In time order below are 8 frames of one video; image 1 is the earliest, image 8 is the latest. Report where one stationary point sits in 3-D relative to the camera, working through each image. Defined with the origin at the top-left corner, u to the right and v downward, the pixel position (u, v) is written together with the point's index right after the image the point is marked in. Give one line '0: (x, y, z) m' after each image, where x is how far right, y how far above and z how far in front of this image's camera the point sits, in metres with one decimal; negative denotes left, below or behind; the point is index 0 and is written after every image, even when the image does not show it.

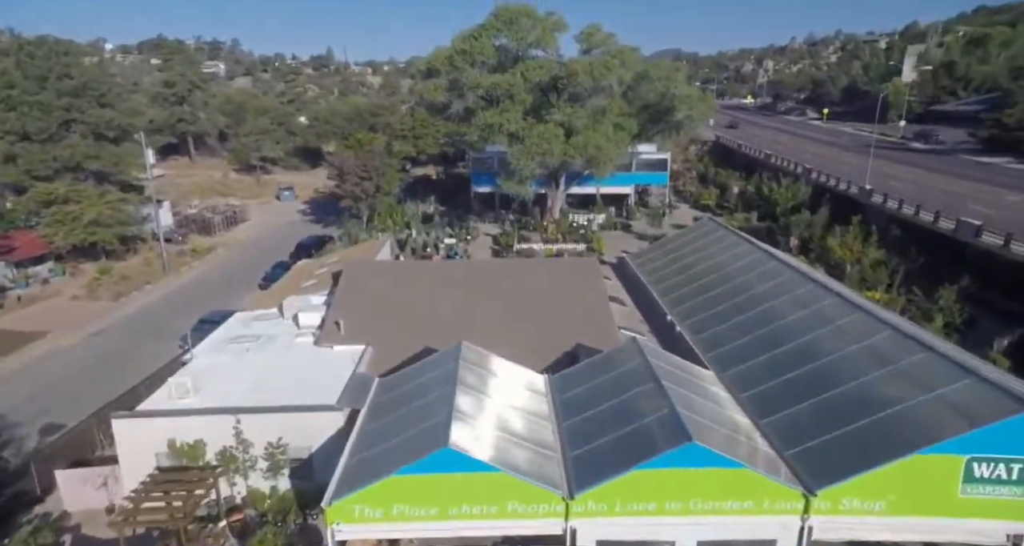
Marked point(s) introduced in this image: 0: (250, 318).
0: (-7.1, -1.2, +17.8) m
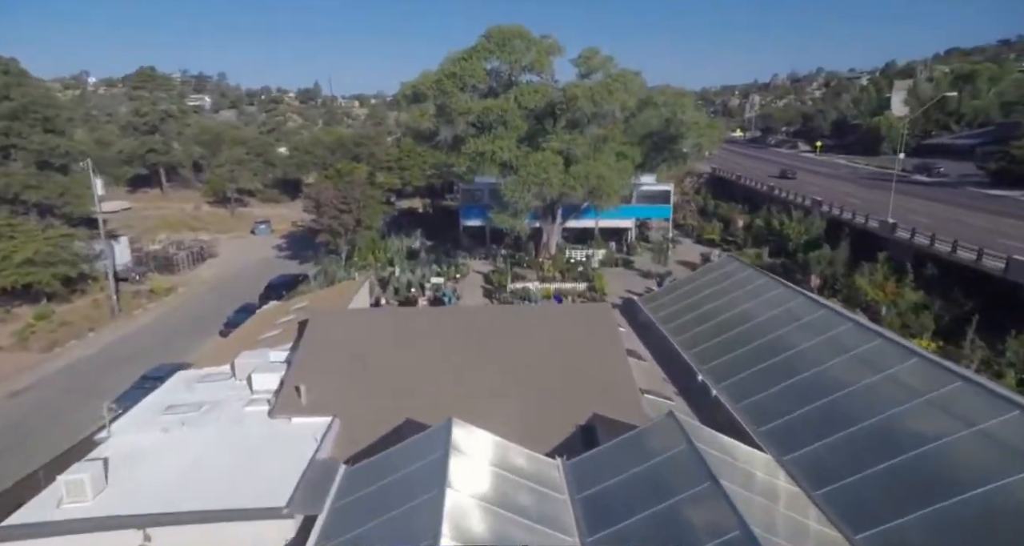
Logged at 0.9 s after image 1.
0: (-7.1, -2.4, +14.7) m
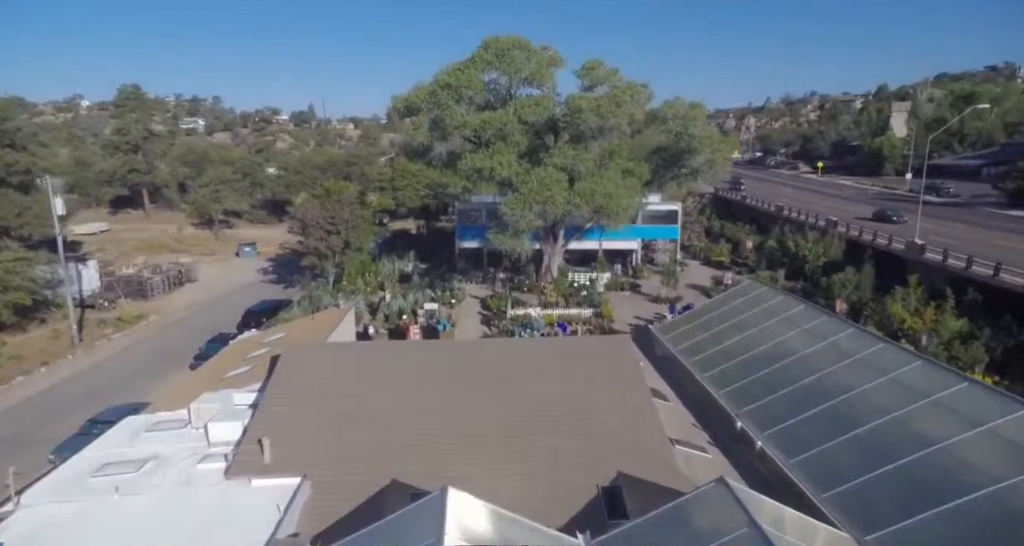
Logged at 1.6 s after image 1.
0: (-7.0, -2.9, +12.5) m
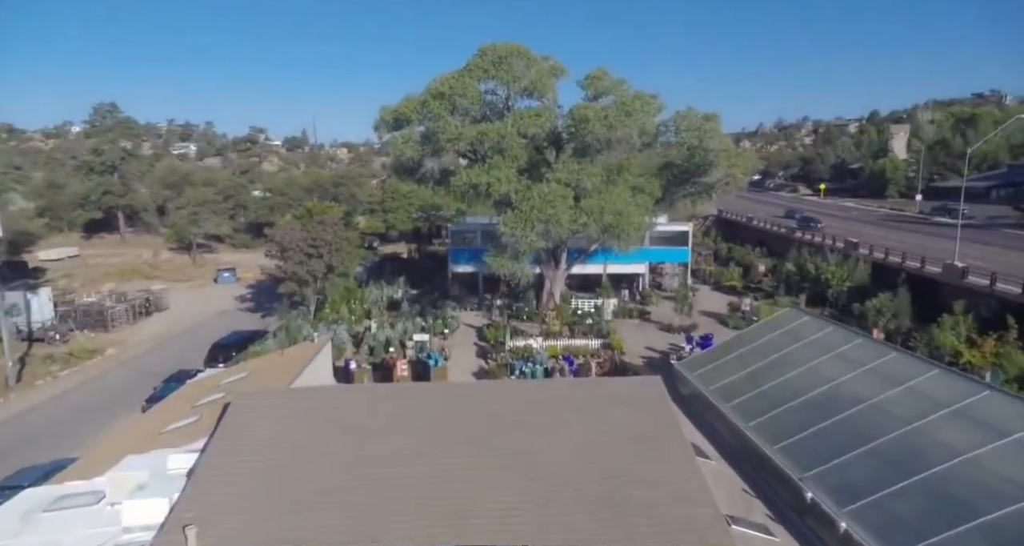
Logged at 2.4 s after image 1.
0: (-6.9, -3.4, +9.7) m
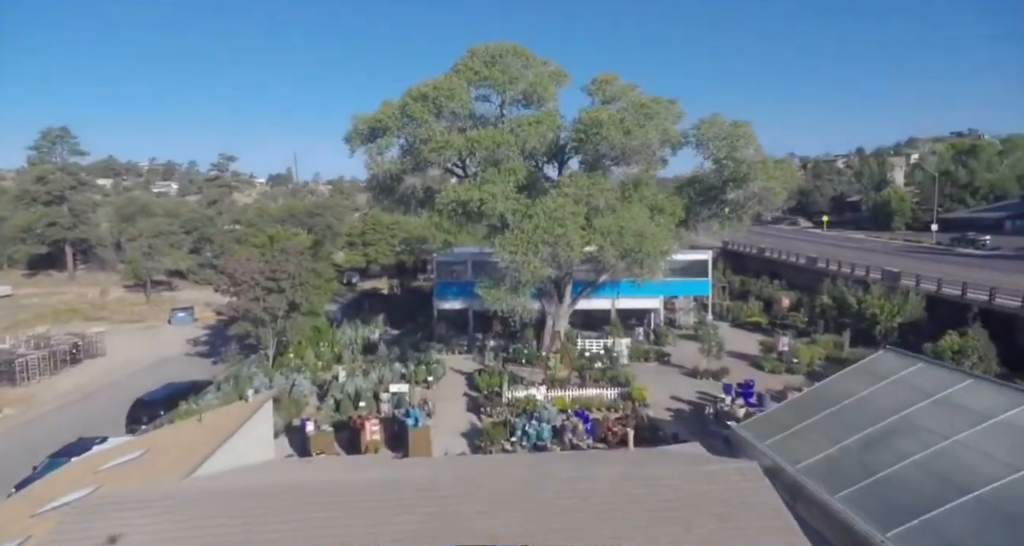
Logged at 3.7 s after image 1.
0: (-6.7, -3.6, +5.1) m
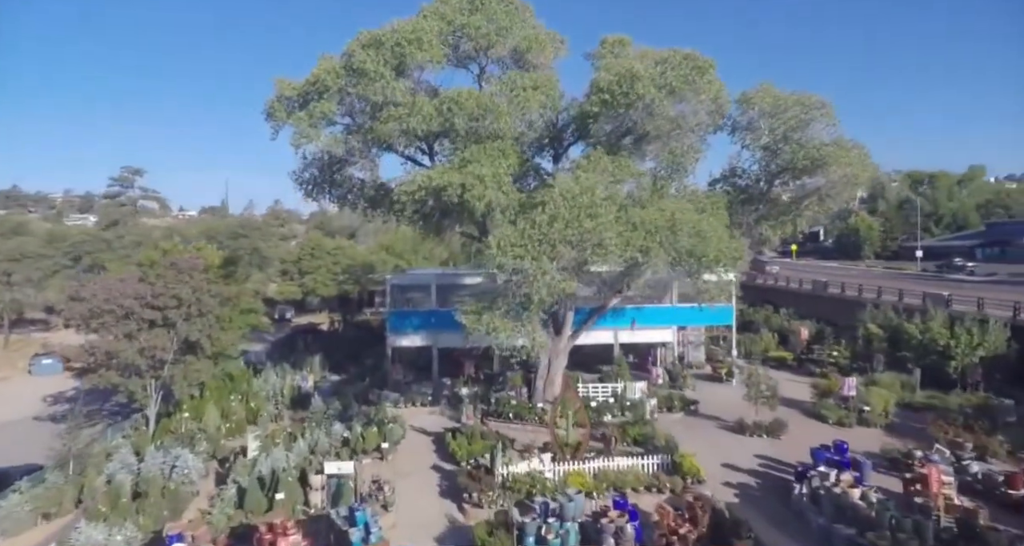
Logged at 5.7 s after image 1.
0: (-5.5, -3.2, -1.7) m
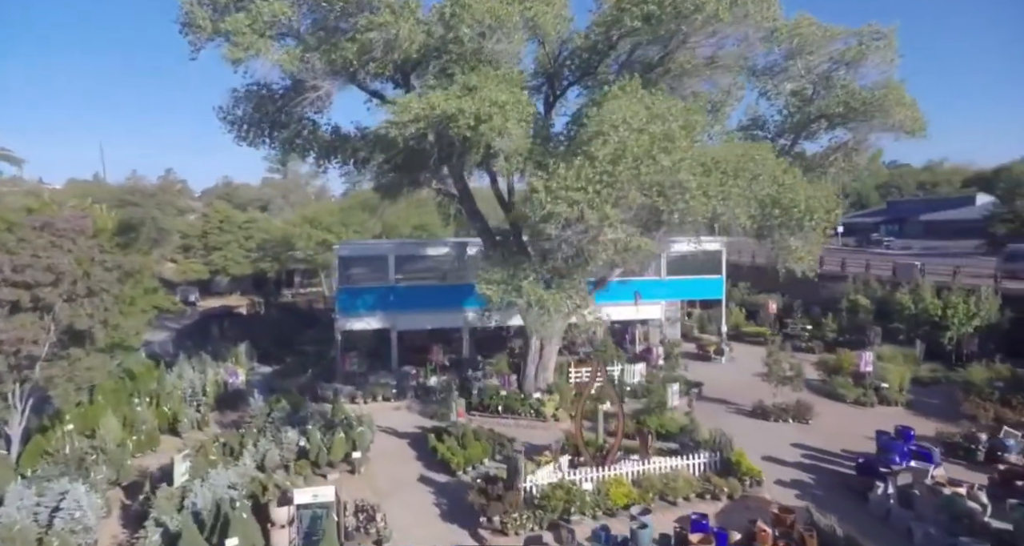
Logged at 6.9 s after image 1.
0: (-2.8, -3.0, -5.3) m
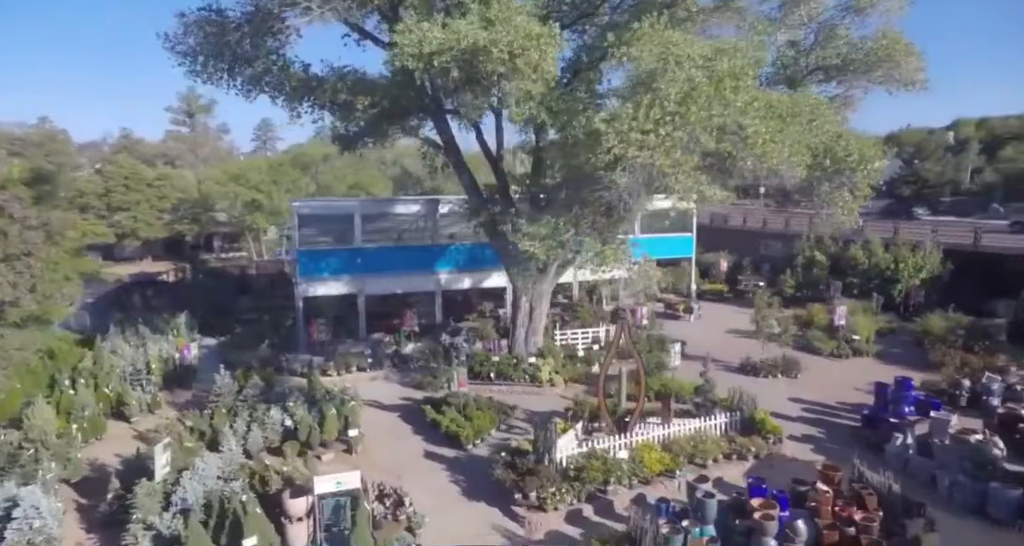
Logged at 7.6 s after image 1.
0: (-0.1, -3.3, -6.4) m
